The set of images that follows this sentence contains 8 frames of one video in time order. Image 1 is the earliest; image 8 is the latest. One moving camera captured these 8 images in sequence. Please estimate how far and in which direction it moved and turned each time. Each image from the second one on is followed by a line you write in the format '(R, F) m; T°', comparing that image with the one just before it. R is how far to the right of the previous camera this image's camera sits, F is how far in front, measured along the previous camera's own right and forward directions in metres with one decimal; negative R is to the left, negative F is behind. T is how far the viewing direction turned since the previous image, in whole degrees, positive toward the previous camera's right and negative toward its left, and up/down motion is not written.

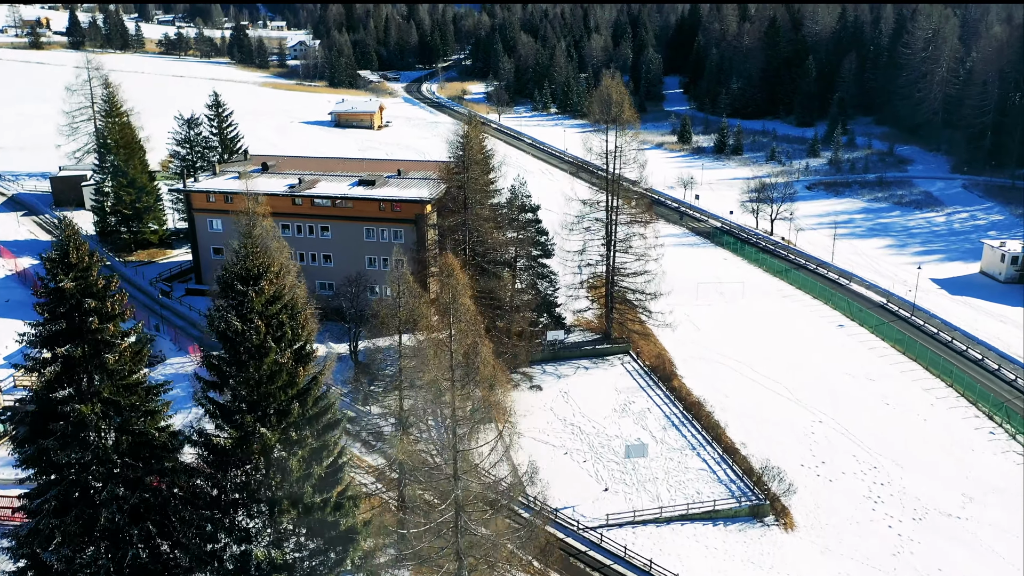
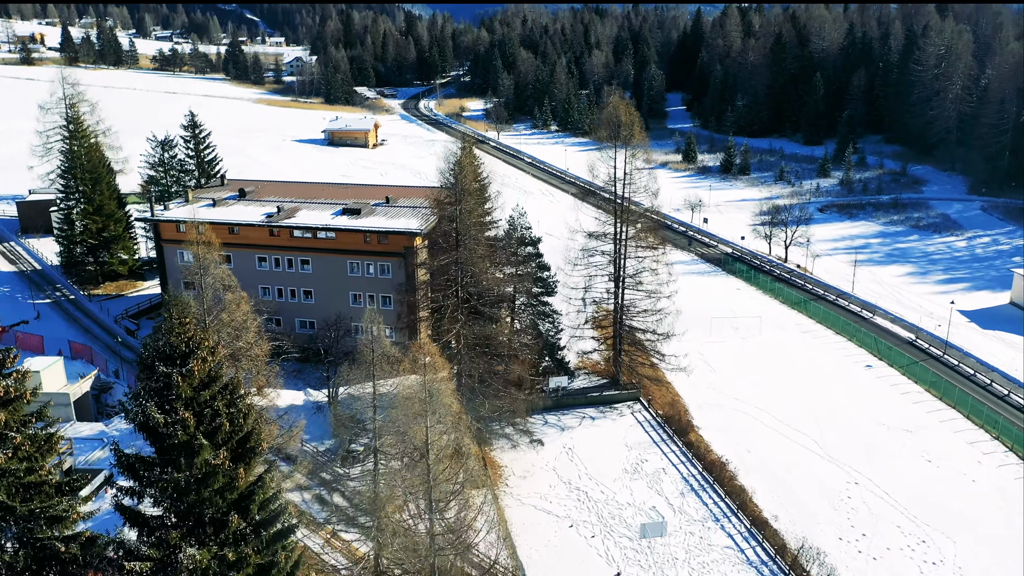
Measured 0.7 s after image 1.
(0.0, +2.8) m; 0°
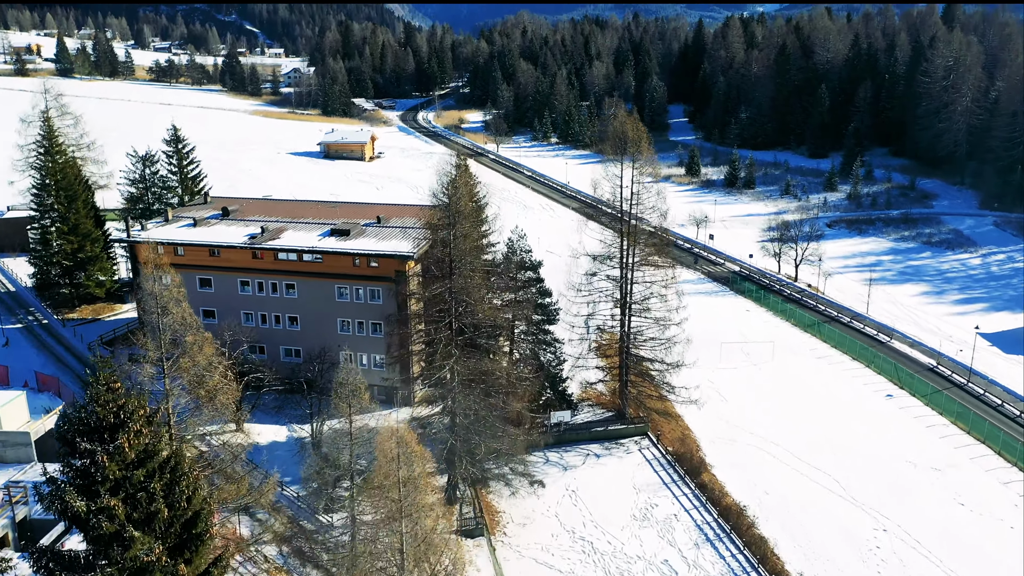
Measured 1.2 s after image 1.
(0.0, +1.8) m; 0°
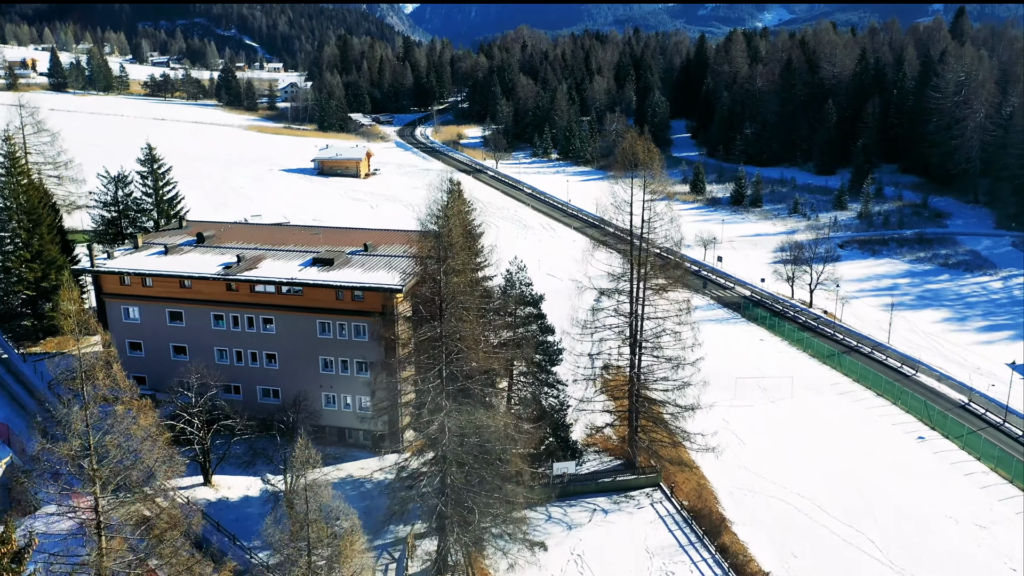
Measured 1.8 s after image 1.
(0.0, +2.3) m; 0°
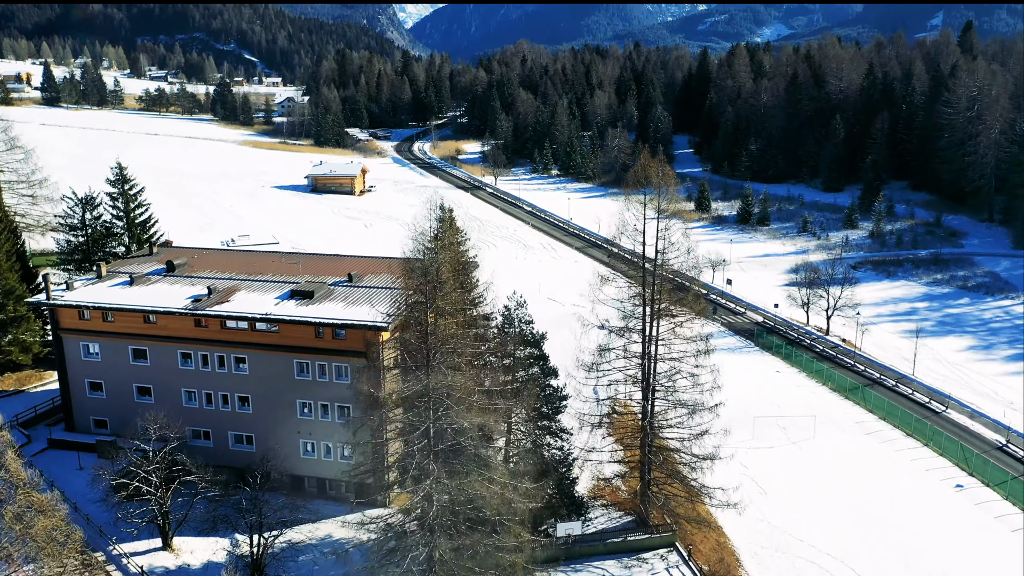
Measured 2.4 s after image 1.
(0.0, +2.3) m; 0°
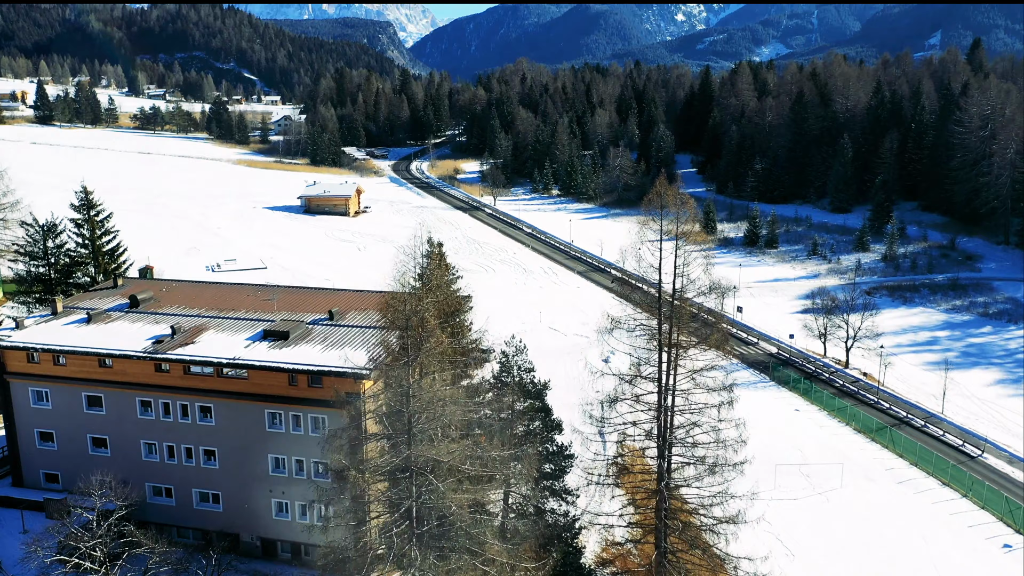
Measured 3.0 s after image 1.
(0.0, +2.3) m; 0°
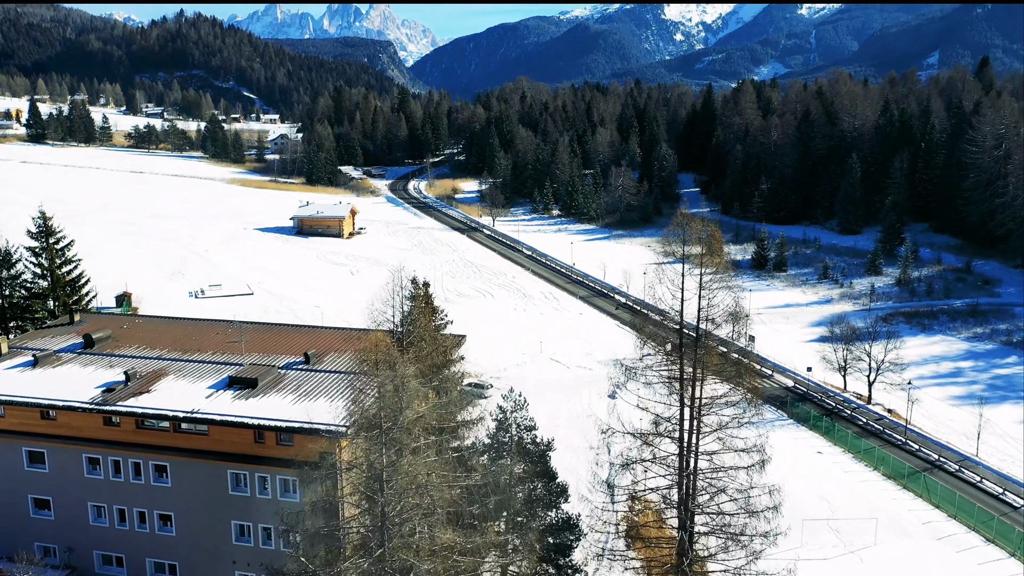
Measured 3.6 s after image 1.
(0.0, +2.4) m; 0°
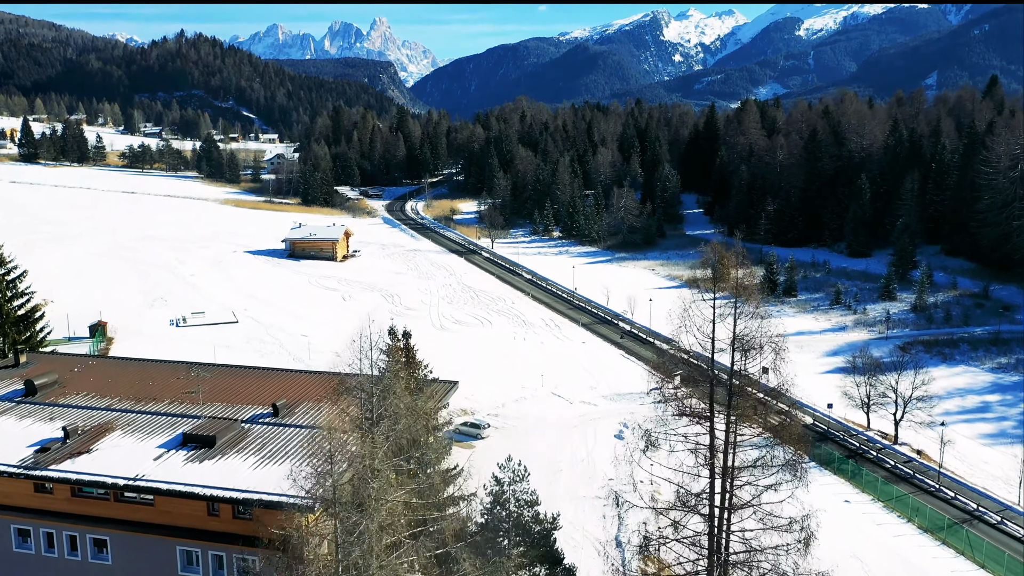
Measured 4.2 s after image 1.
(0.0, +2.4) m; 0°
